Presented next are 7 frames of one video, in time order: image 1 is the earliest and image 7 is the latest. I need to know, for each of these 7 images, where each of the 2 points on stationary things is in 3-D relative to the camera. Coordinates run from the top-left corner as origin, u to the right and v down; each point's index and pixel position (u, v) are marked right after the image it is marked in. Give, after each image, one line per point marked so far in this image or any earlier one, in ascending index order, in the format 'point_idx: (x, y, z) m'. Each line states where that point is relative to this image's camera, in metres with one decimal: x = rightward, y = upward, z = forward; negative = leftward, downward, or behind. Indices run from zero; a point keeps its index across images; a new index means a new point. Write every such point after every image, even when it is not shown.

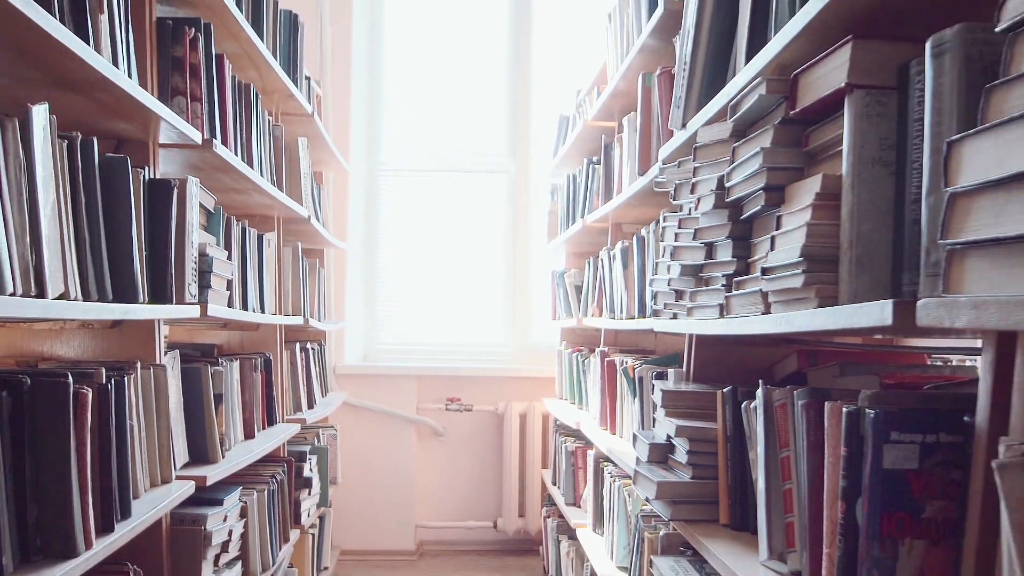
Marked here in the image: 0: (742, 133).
0: (+0.3, +0.2, +1.1) m
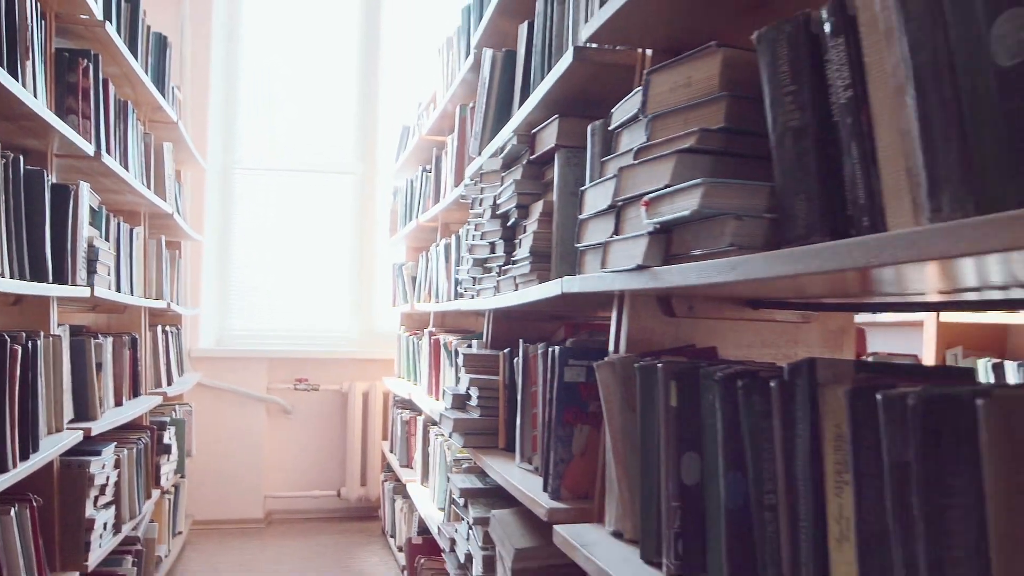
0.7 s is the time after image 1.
0: (0.0, +0.2, +1.6) m
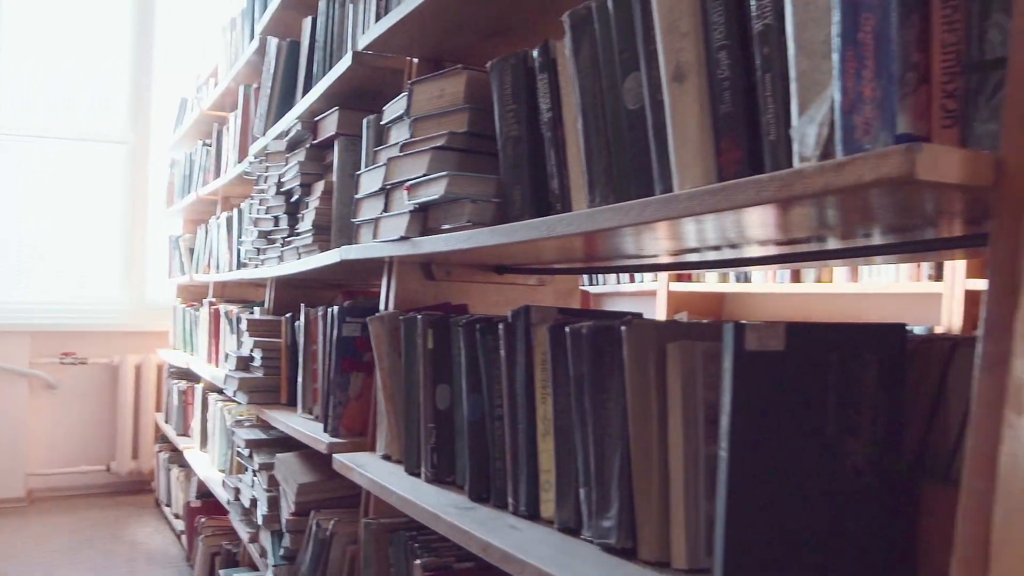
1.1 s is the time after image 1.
0: (-0.4, +0.3, +1.8) m
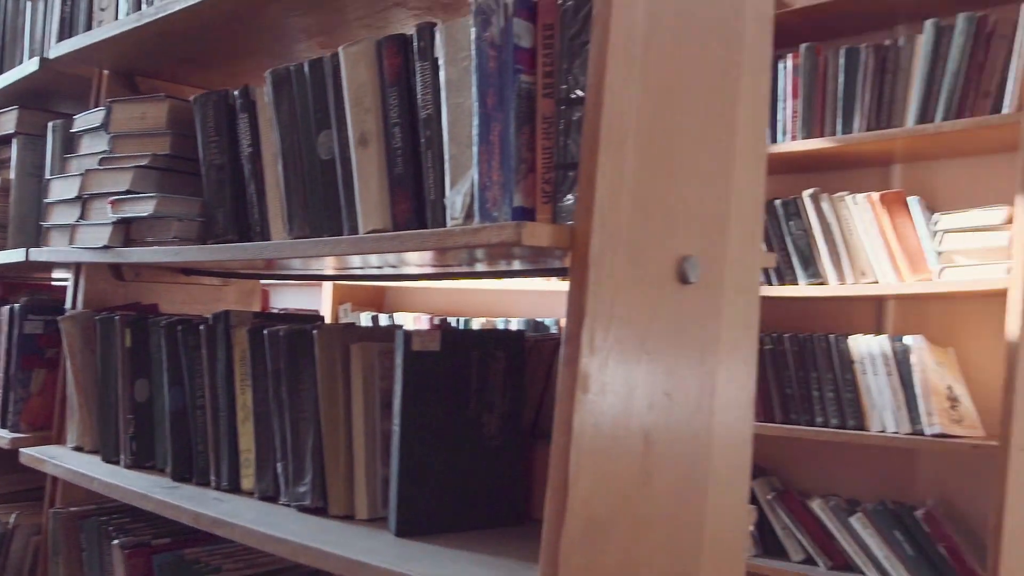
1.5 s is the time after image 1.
0: (-1.0, +0.3, +1.8) m
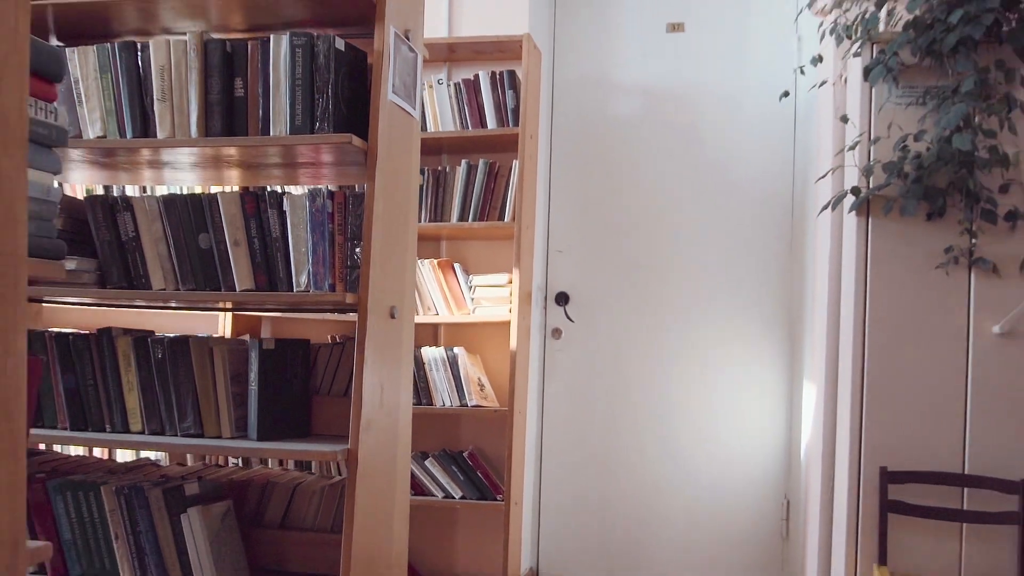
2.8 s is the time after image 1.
0: (-1.7, +0.2, +2.1) m
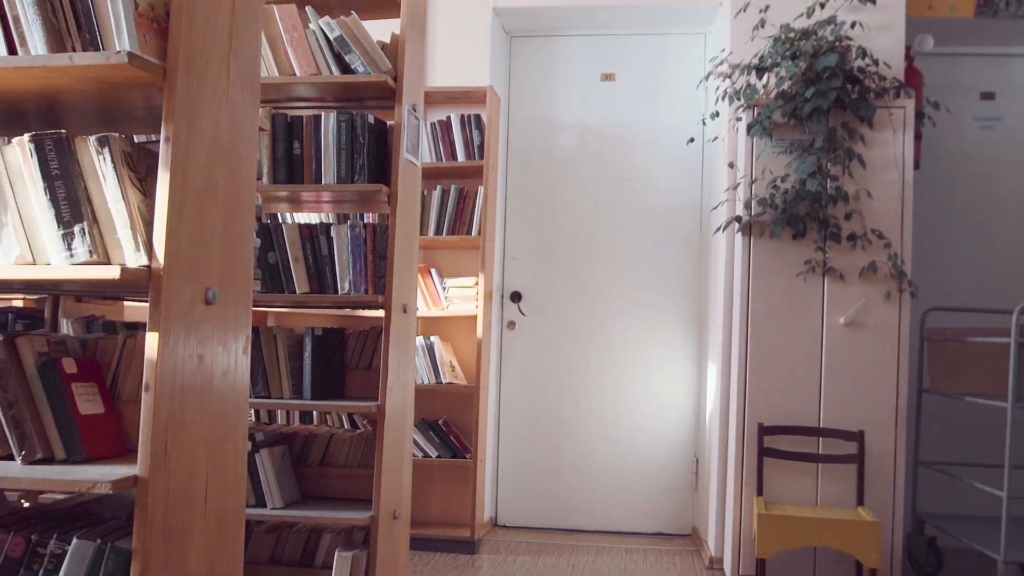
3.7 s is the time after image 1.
0: (-1.8, +0.2, +2.7) m
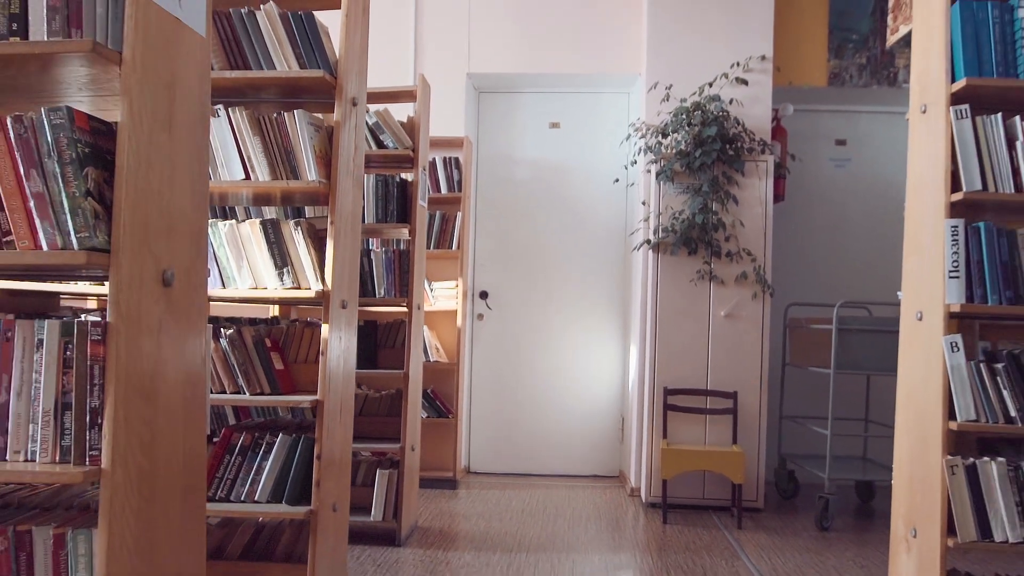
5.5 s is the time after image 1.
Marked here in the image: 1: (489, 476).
0: (-1.9, +0.2, +3.8) m
1: (-0.1, -1.0, +5.2) m
